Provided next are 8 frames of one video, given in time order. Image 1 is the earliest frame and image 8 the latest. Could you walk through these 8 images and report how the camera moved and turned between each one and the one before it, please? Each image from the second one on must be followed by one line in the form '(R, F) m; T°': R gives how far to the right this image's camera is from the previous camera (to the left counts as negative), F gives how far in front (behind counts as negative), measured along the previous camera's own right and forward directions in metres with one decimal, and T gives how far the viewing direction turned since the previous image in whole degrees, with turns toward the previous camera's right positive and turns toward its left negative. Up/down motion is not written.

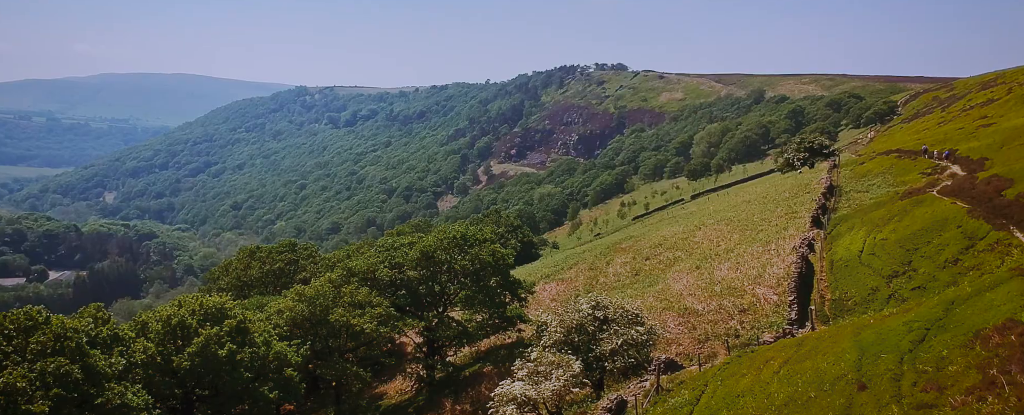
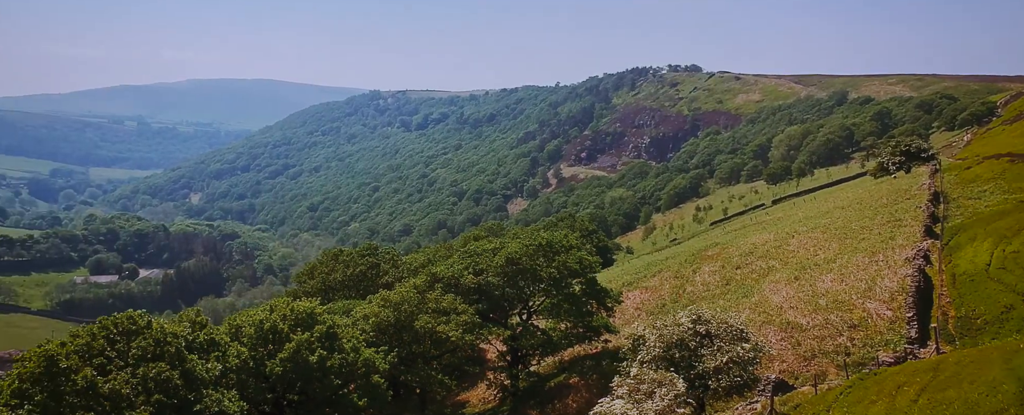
(-0.3, +0.2) m; -5°
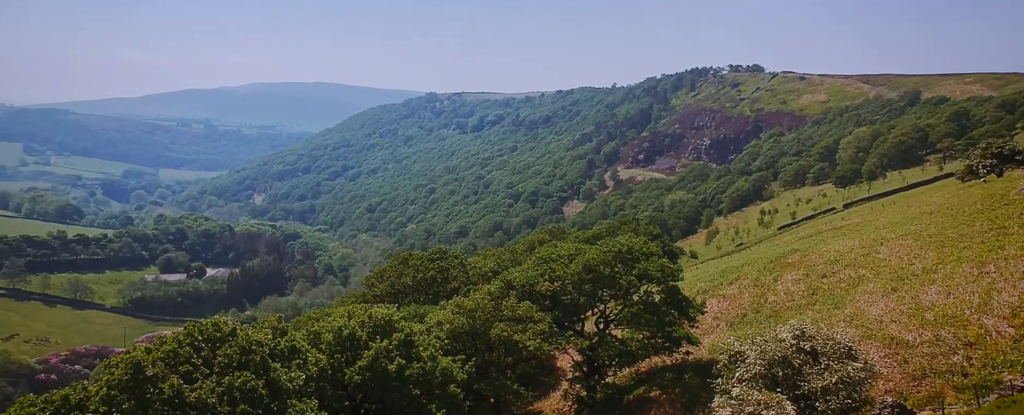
(-0.3, +0.3) m; -4°
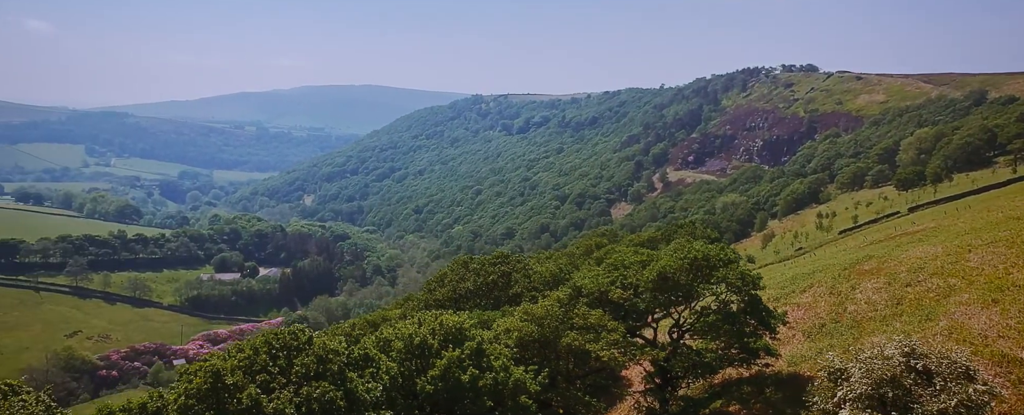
(-0.4, +0.3) m; -3°
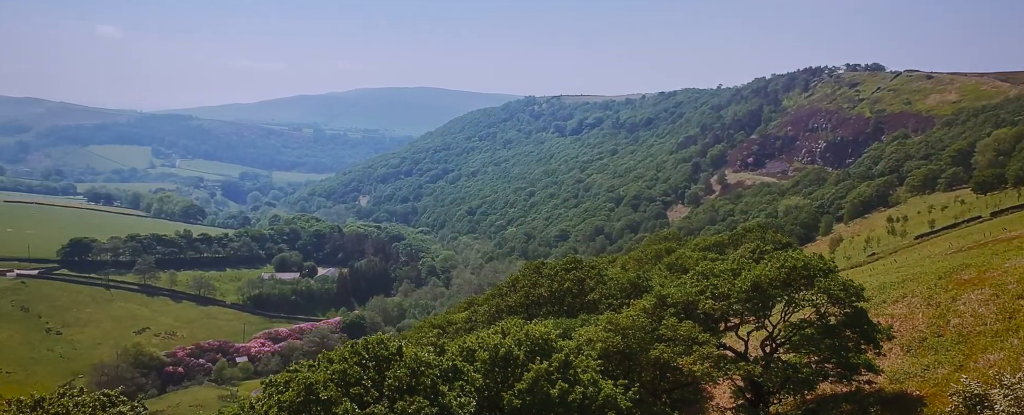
(-0.5, +0.4) m; -4°
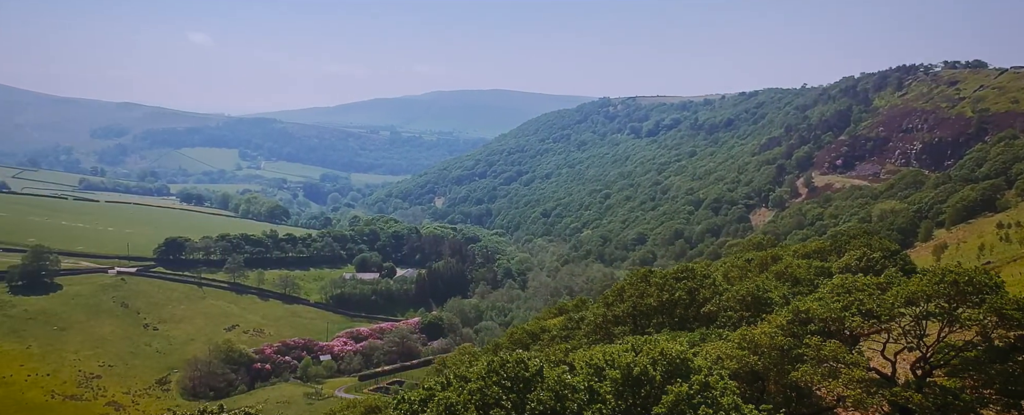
(-0.9, +0.6) m; -5°
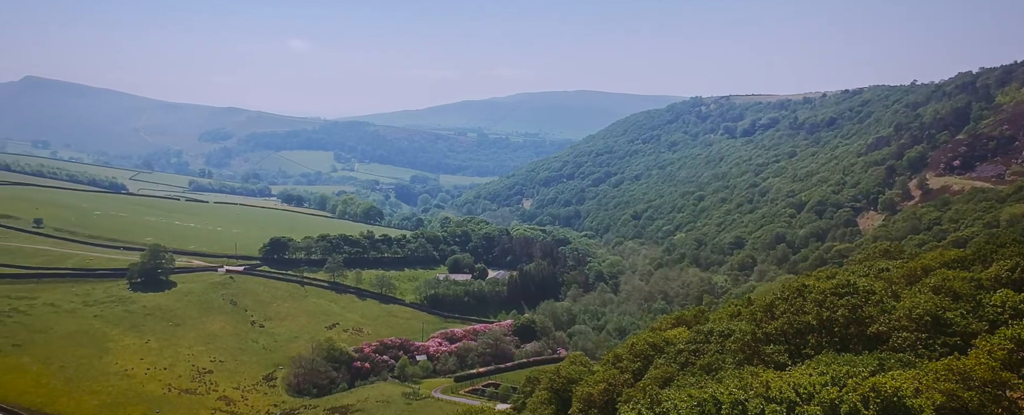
(-2.1, +1.6) m; -6°
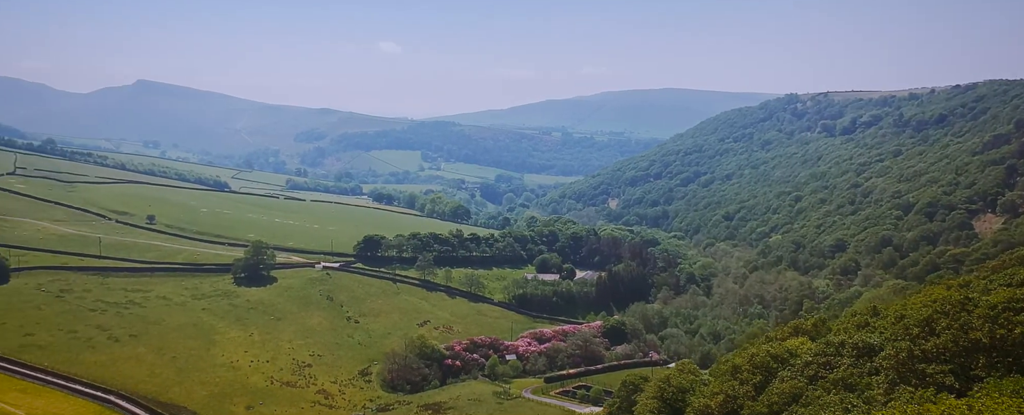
(-2.5, +3.2) m; -6°
